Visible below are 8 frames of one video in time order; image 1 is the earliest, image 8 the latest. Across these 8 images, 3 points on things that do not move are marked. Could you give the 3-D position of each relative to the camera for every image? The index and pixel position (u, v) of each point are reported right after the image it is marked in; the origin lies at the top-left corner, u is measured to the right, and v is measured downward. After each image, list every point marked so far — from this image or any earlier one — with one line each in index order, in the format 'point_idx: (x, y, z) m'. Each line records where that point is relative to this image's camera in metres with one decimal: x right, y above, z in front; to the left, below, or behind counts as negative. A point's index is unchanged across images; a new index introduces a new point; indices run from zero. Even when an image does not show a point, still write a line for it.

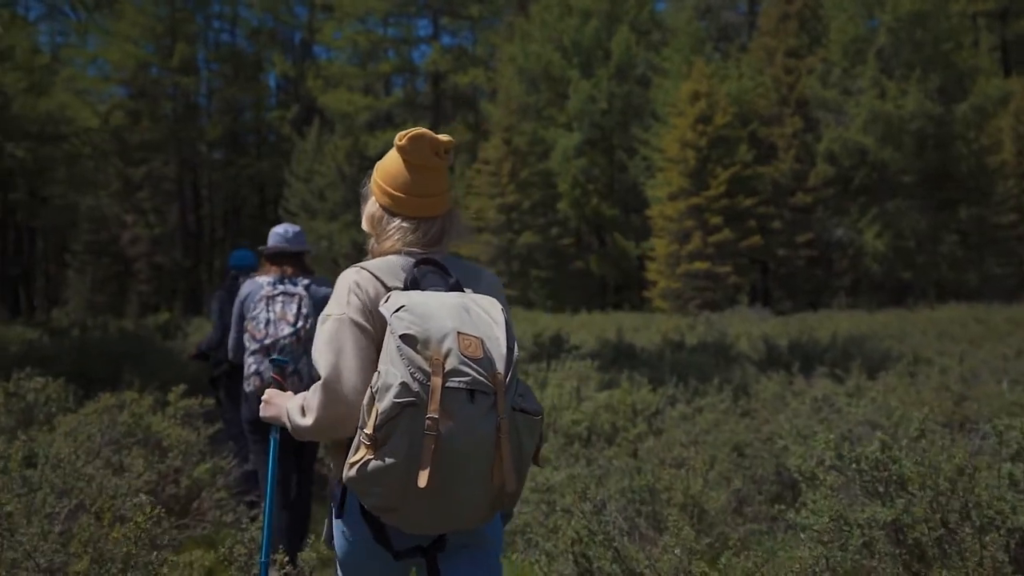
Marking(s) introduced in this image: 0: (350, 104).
0: (-5.6, +6.4, +31.4) m
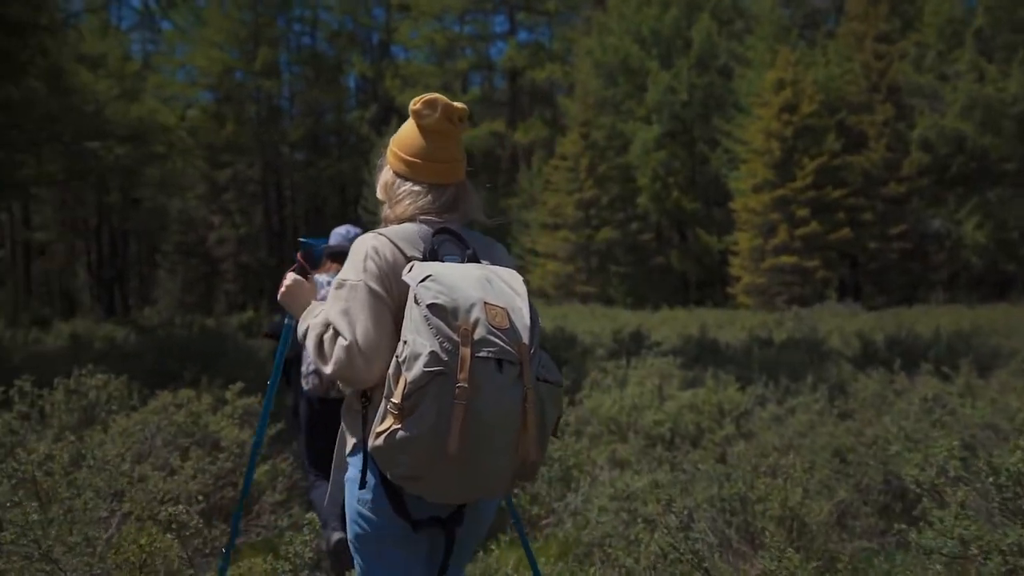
0: (-2.9, +6.5, +31.4) m
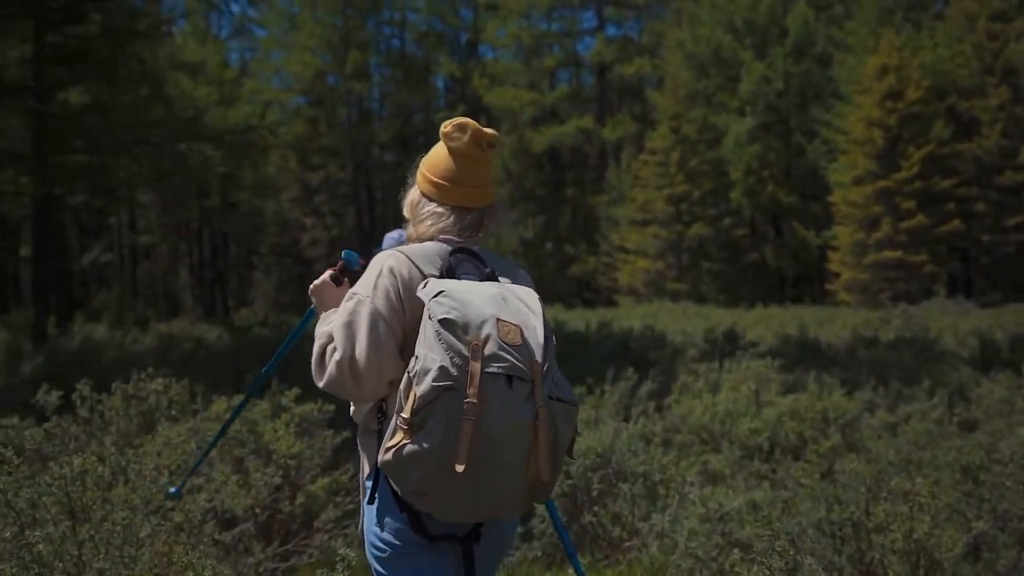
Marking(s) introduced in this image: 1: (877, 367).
0: (+0.2, +6.6, +31.2) m
1: (+3.4, -0.7, +8.2) m
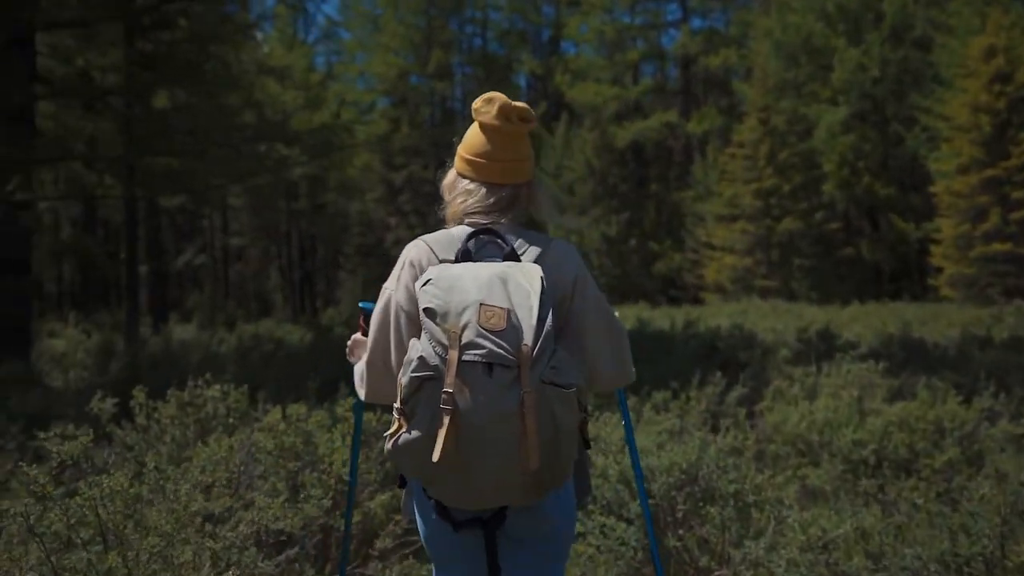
0: (+3.0, +6.6, +30.8) m
1: (+4.1, -0.7, +7.6) m
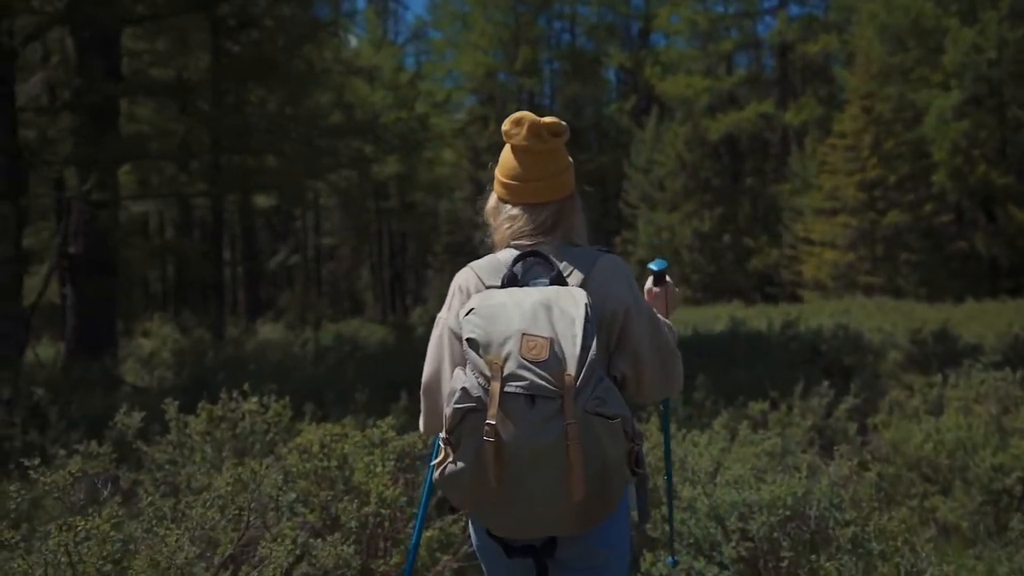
0: (+6.0, +6.7, +29.8) m
1: (+4.7, -0.7, +6.6) m
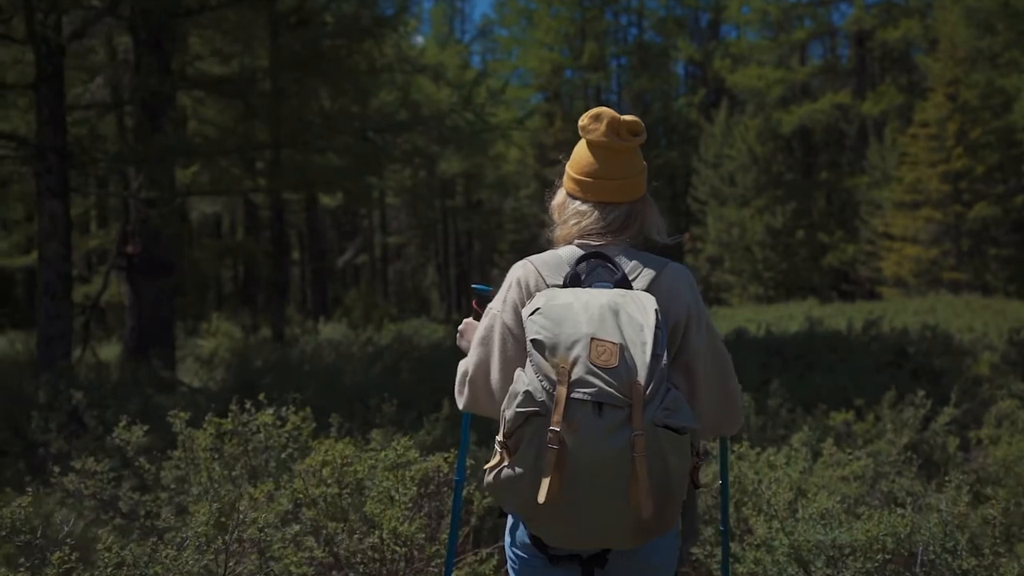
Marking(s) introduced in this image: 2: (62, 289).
0: (+8.1, +6.8, +28.9) m
1: (+5.1, -0.6, +5.9) m
2: (-4.0, 0.0, +7.9) m
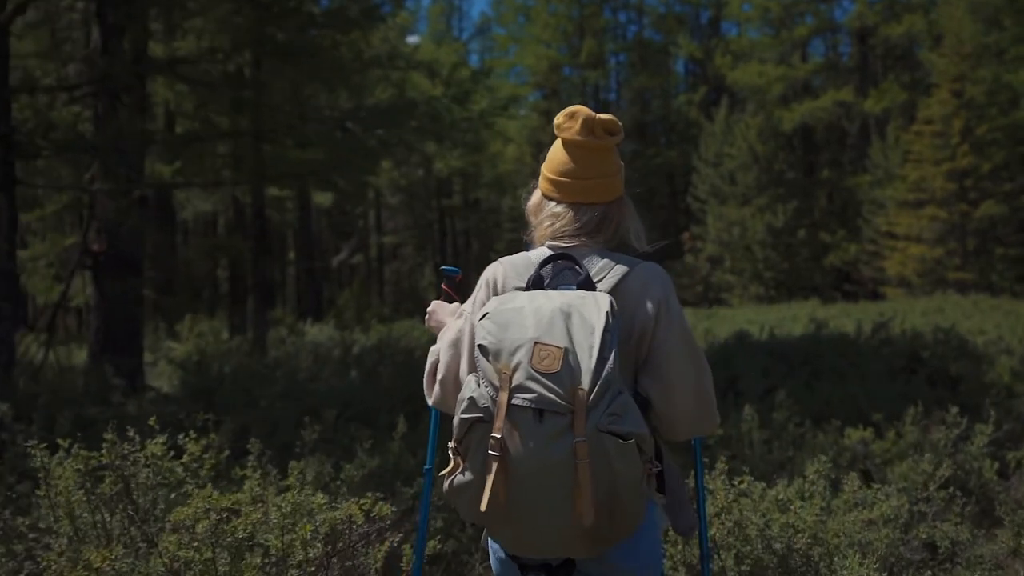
0: (+8.0, +6.8, +28.3) m
1: (+5.0, -0.6, +5.3) m
2: (-4.1, 0.0, +7.3) m
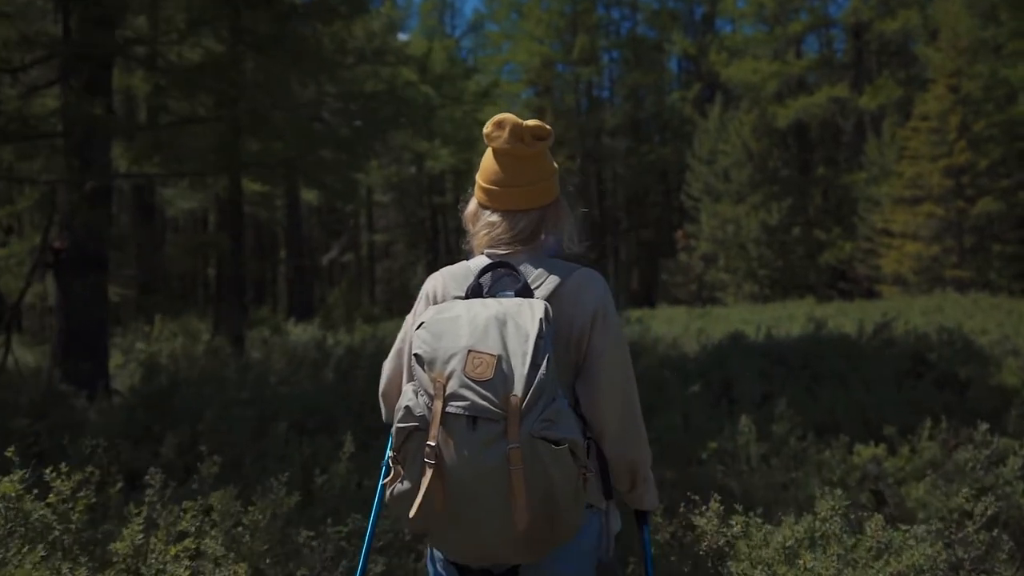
0: (+7.7, +6.8, +27.9) m
1: (+4.8, -0.6, +4.9) m
2: (-4.3, 0.0, +6.8) m
